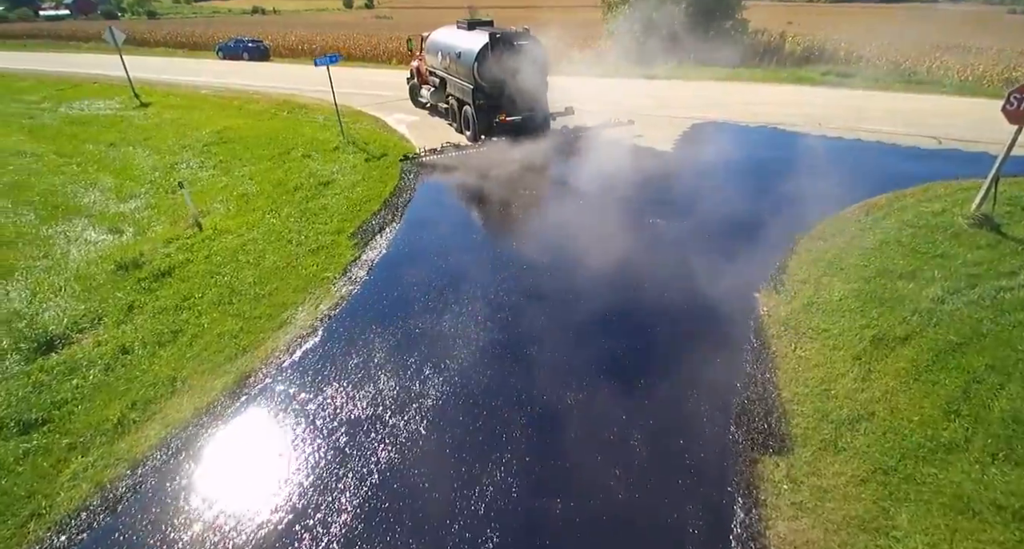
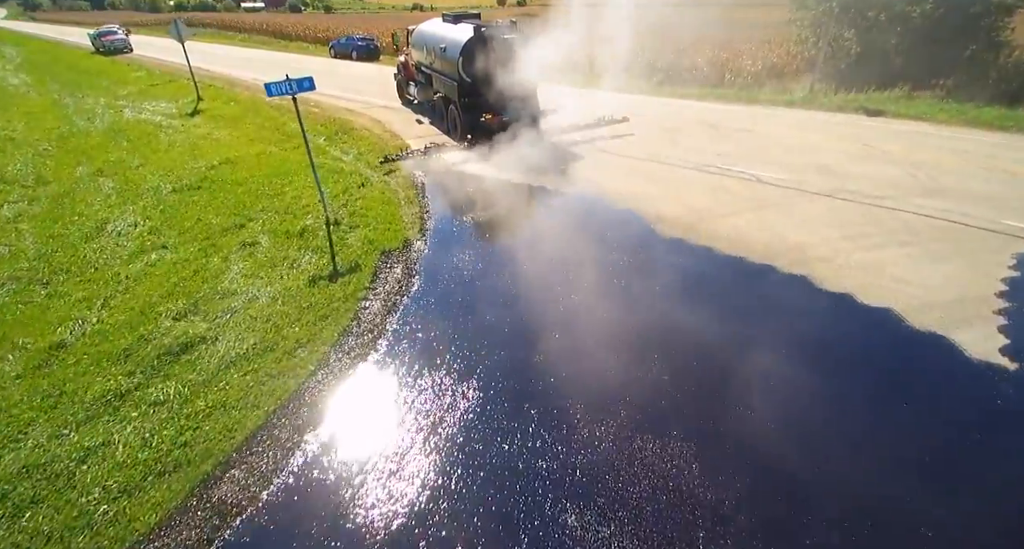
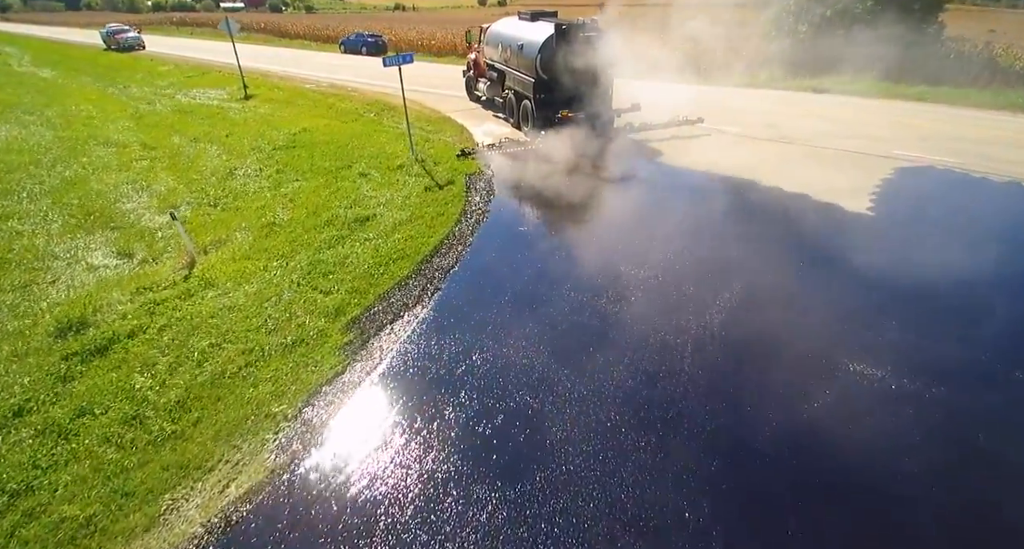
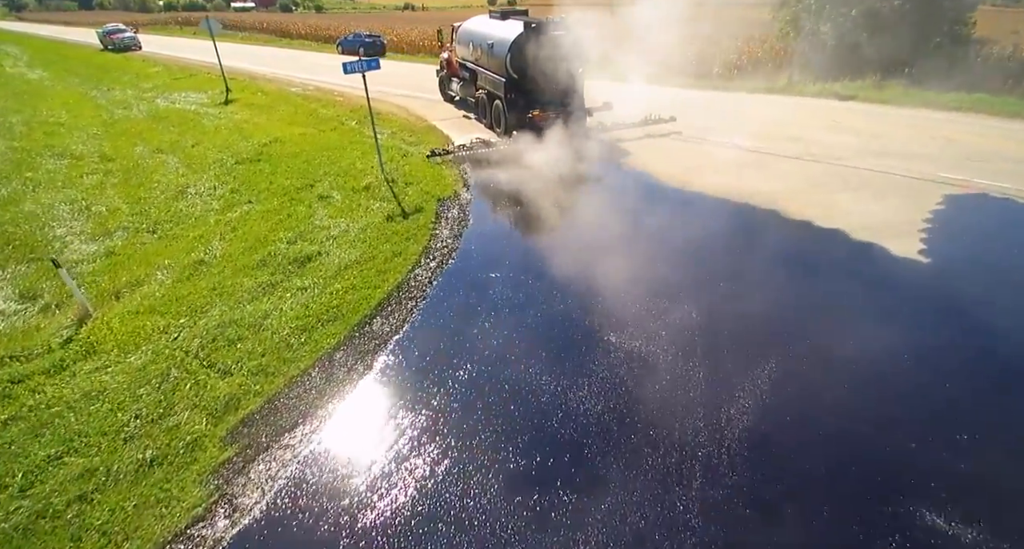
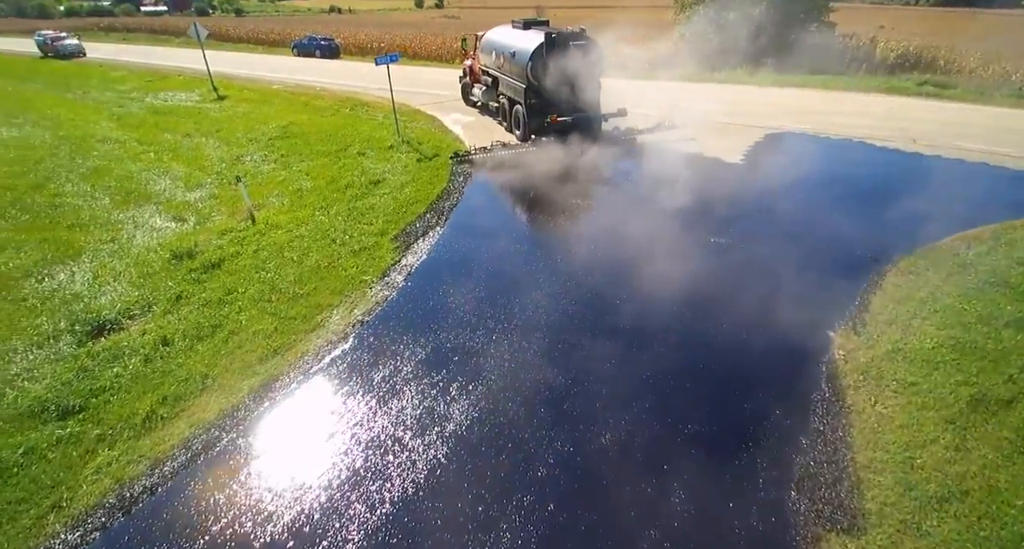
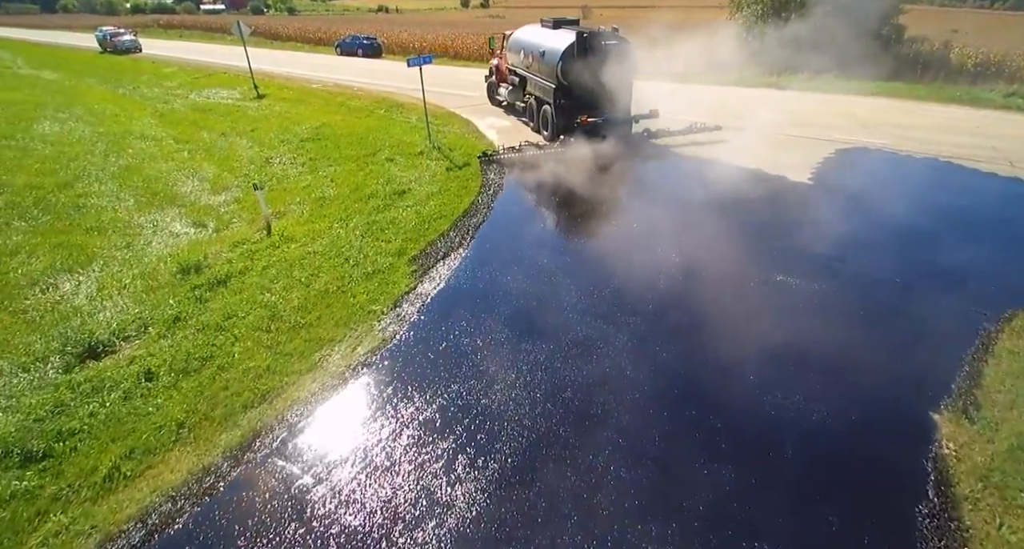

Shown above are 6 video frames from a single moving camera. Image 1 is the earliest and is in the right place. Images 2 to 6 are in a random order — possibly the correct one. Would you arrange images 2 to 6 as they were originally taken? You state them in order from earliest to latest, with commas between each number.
5, 6, 3, 4, 2
